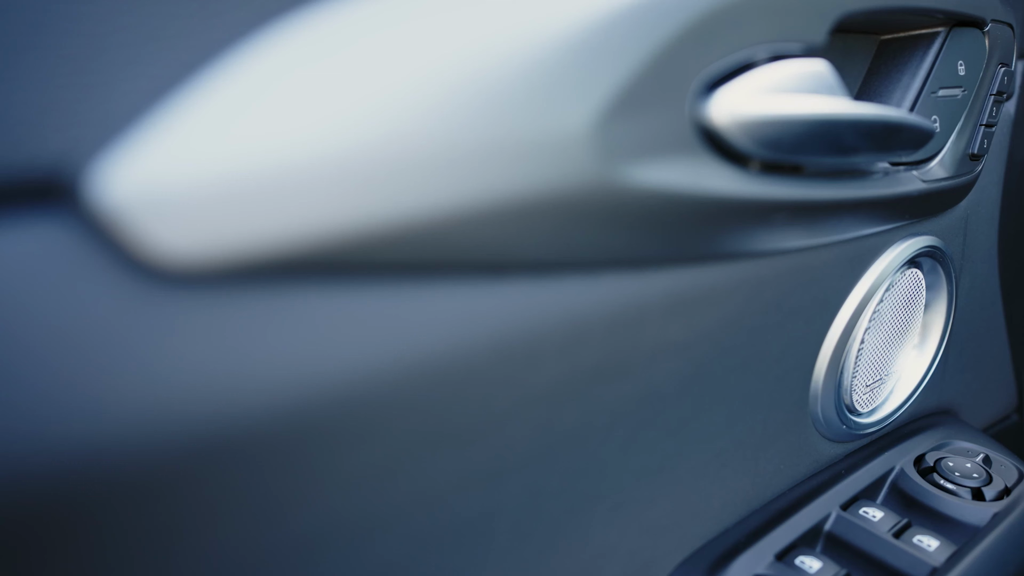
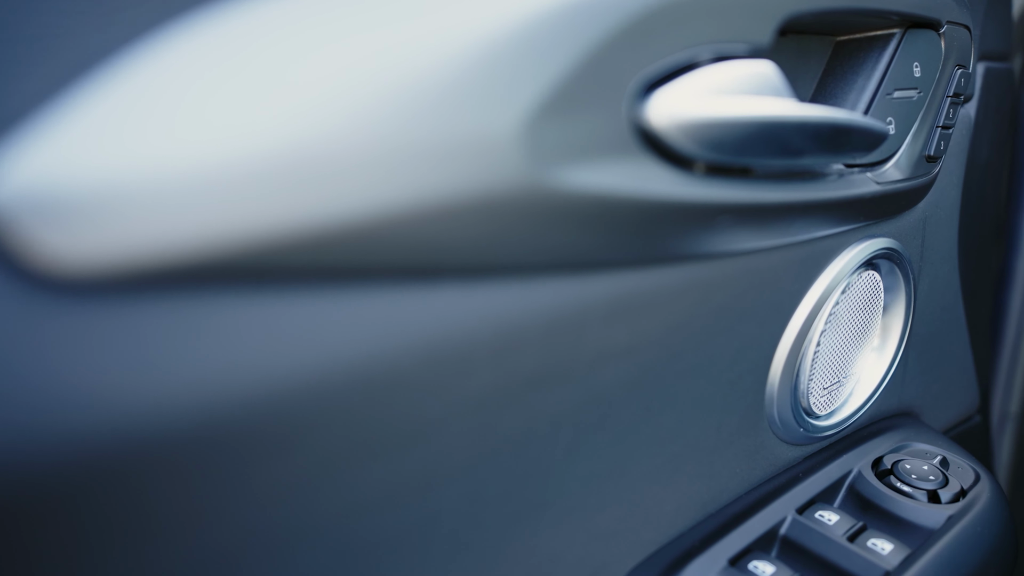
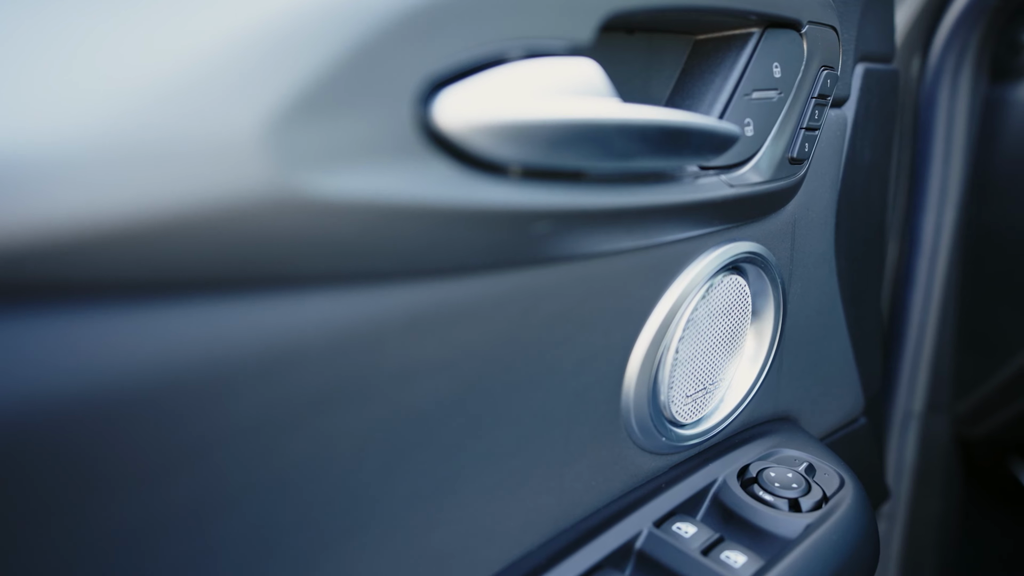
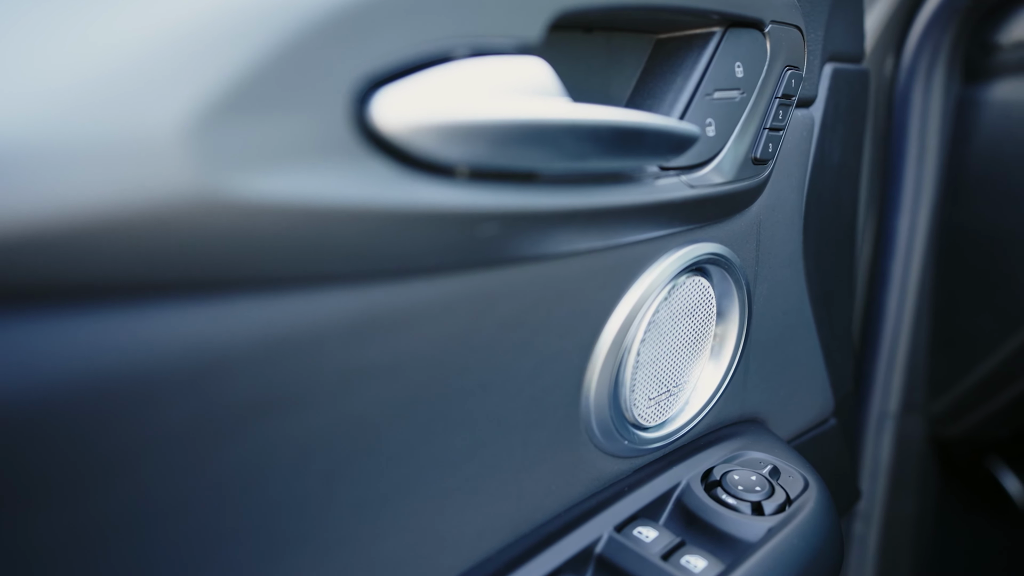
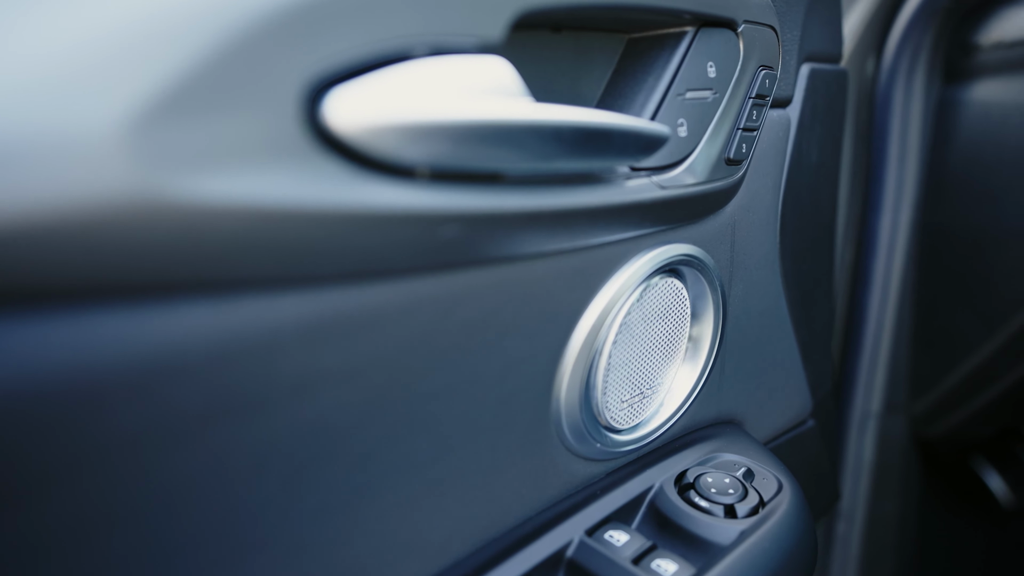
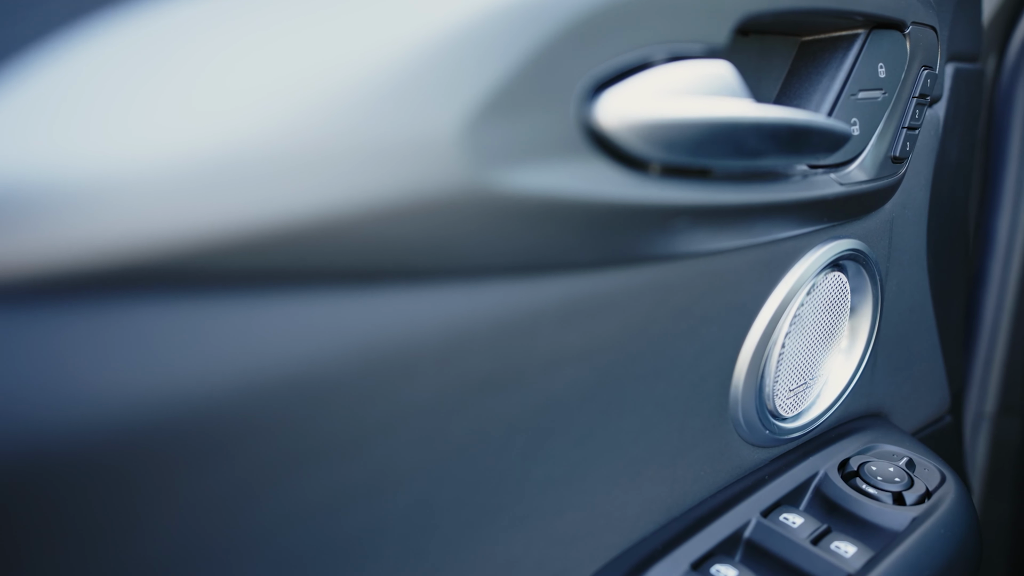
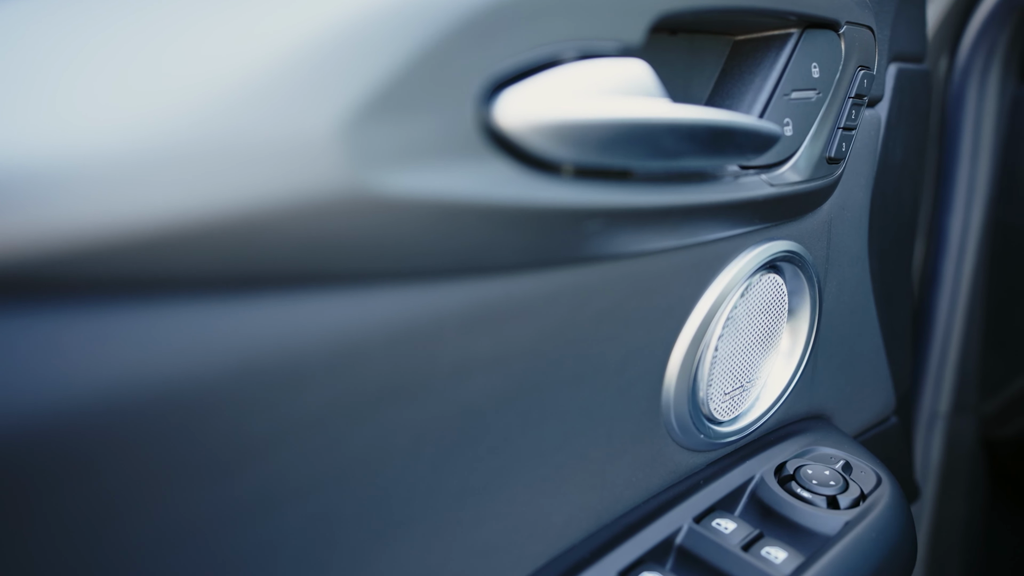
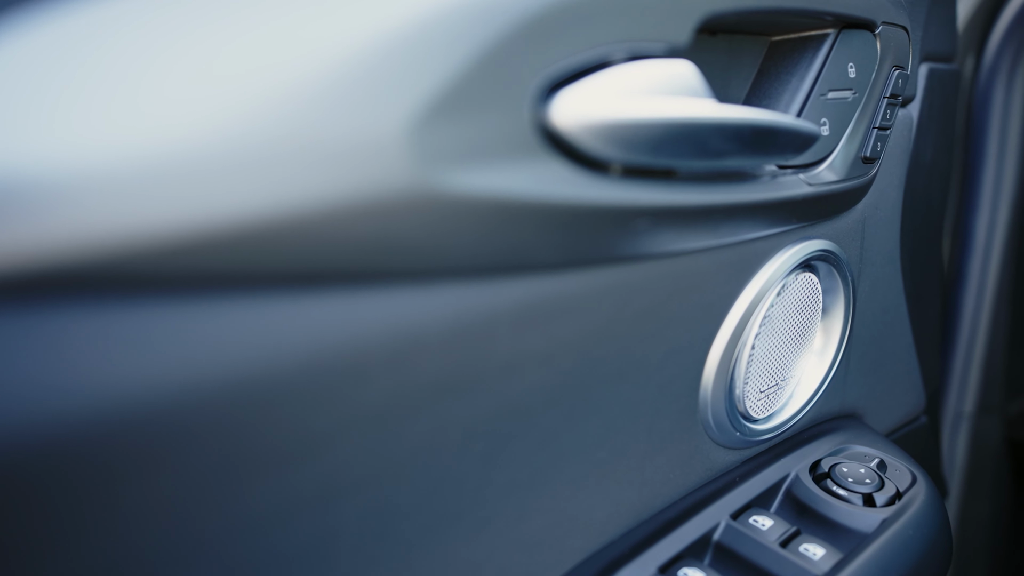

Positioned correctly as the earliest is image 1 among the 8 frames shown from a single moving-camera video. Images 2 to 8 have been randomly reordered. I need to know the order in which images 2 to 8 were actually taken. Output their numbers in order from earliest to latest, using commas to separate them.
2, 6, 8, 7, 3, 4, 5
